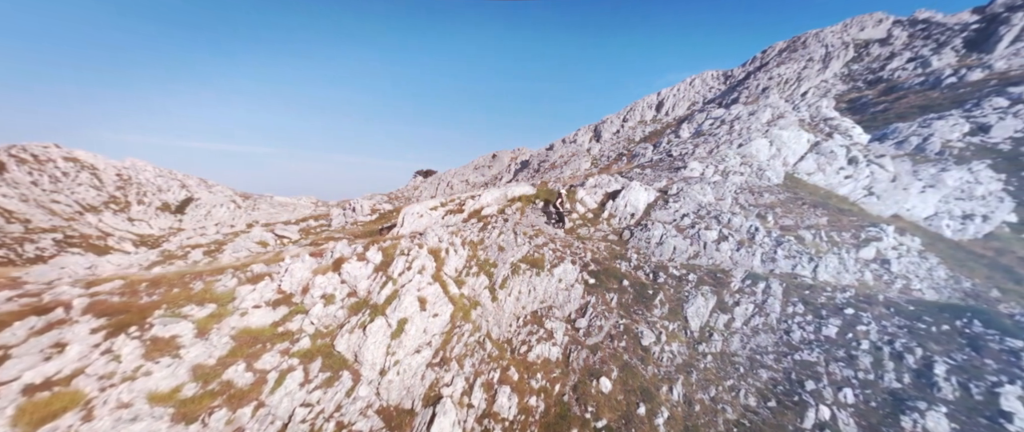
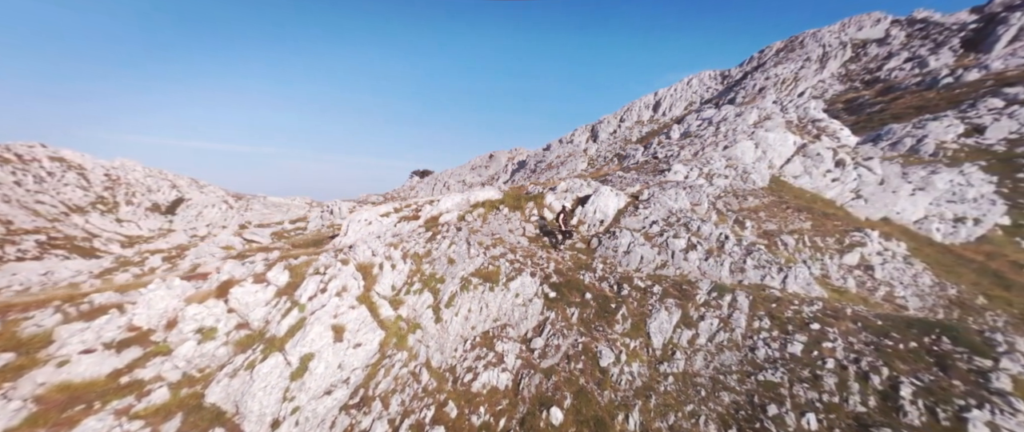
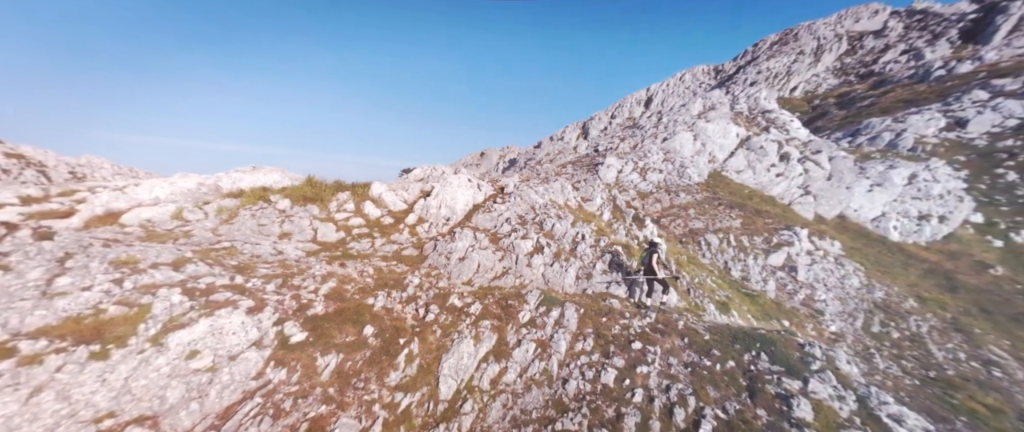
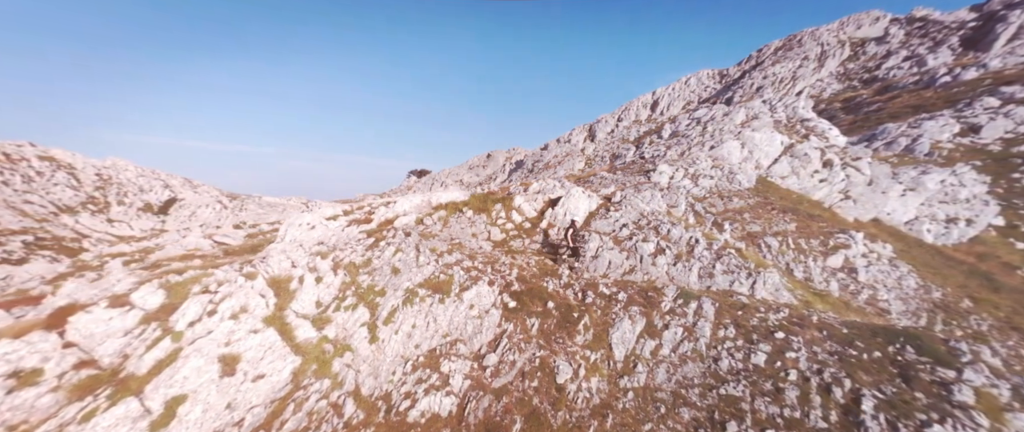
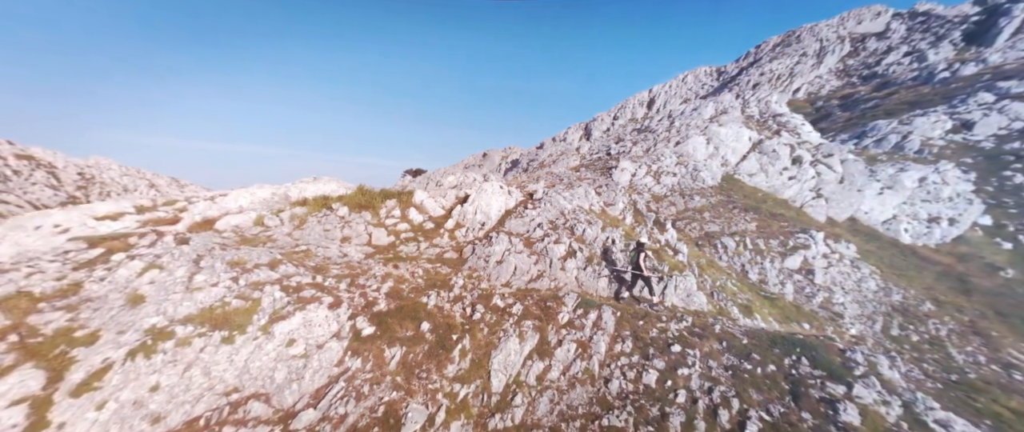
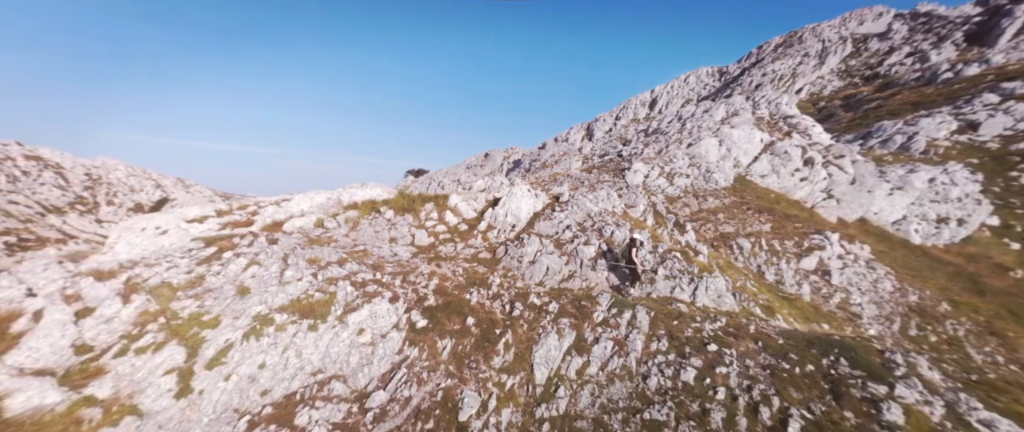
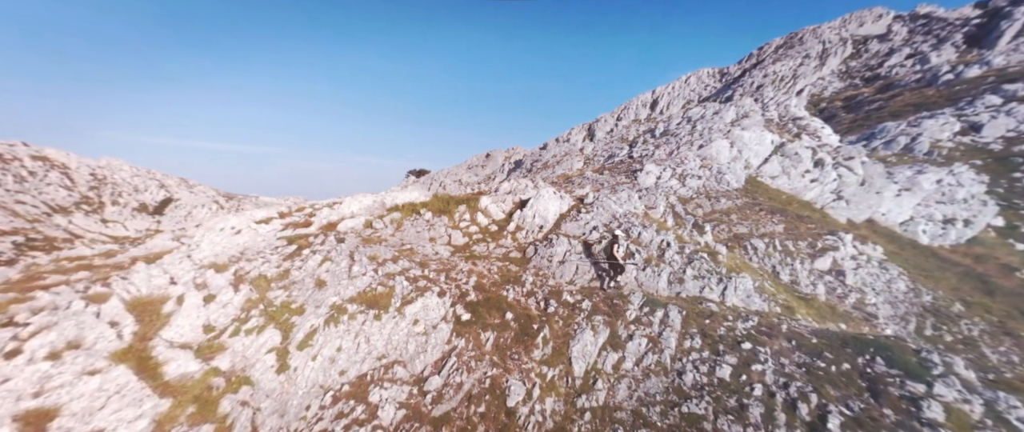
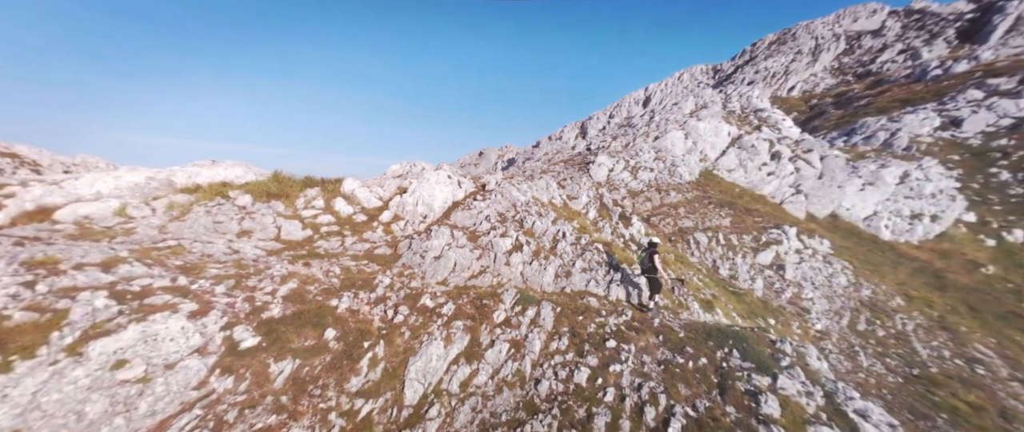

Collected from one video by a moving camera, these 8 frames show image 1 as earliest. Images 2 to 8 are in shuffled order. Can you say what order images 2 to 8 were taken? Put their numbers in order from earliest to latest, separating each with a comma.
2, 4, 7, 6, 5, 3, 8
